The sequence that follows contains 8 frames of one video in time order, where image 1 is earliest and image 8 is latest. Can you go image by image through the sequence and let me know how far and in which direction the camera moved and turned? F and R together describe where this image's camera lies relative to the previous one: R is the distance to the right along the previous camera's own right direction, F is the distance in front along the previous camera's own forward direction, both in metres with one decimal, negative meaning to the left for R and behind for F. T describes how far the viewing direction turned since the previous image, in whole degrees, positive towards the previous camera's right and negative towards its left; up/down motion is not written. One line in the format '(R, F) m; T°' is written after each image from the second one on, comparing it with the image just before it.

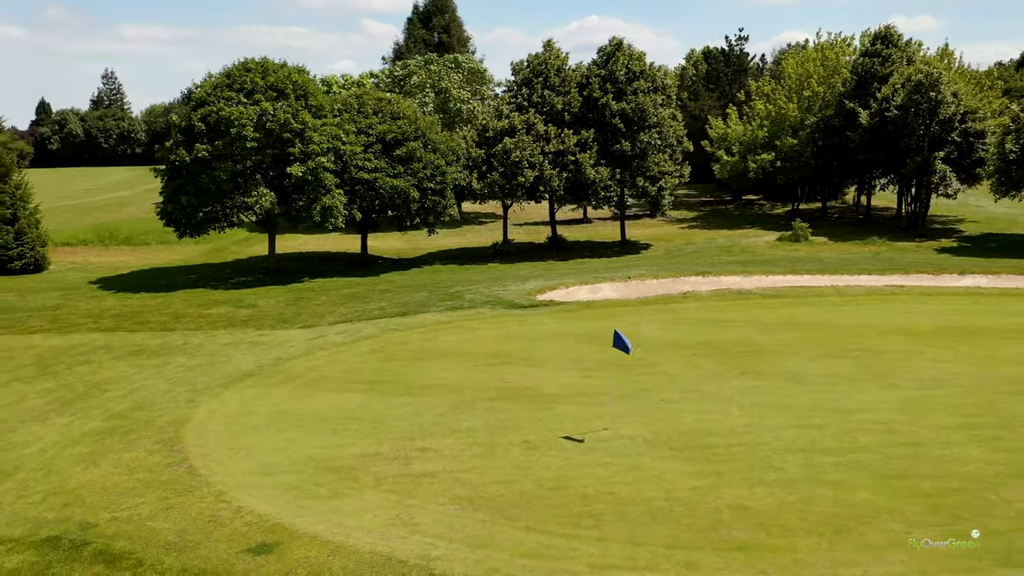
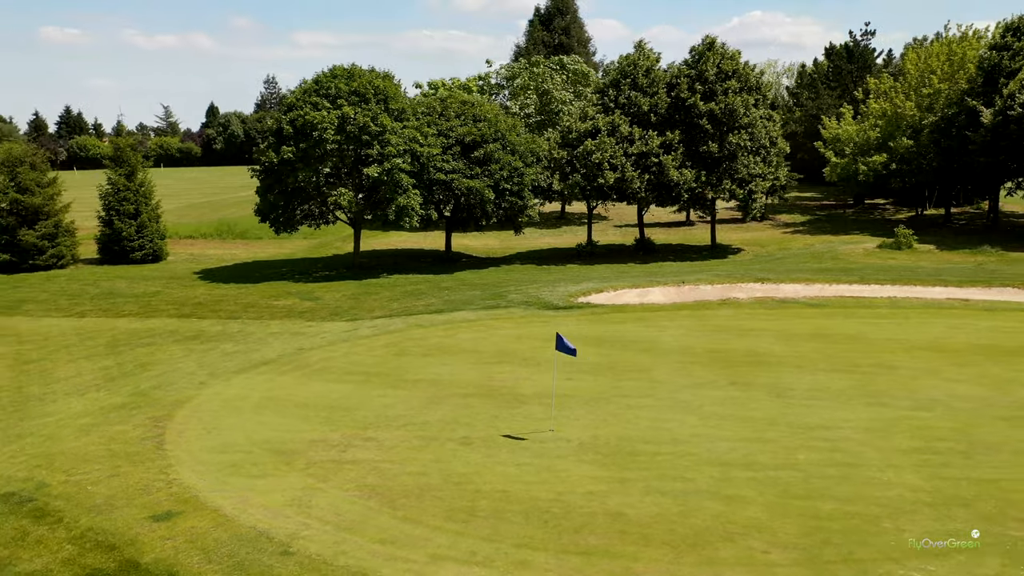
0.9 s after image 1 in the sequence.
(+3.4, -0.1) m; -10°
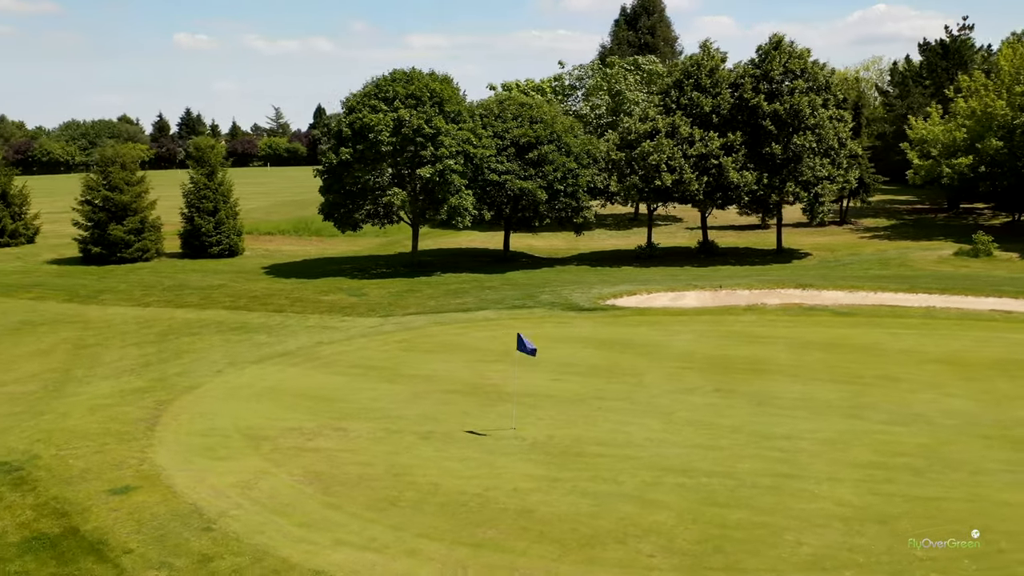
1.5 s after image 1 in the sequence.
(+2.4, -0.2) m; -7°
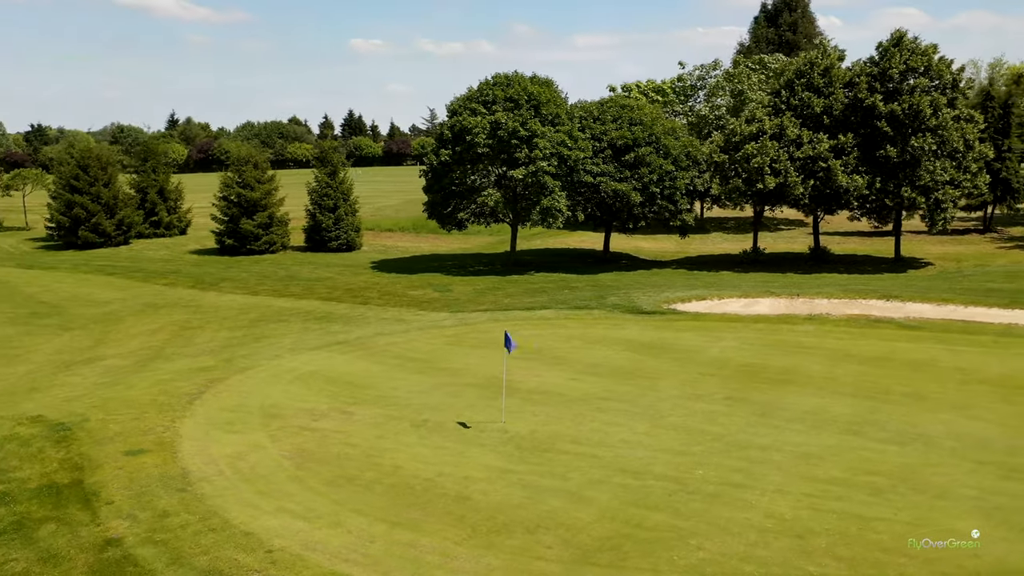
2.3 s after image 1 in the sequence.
(+2.9, -0.4) m; -11°
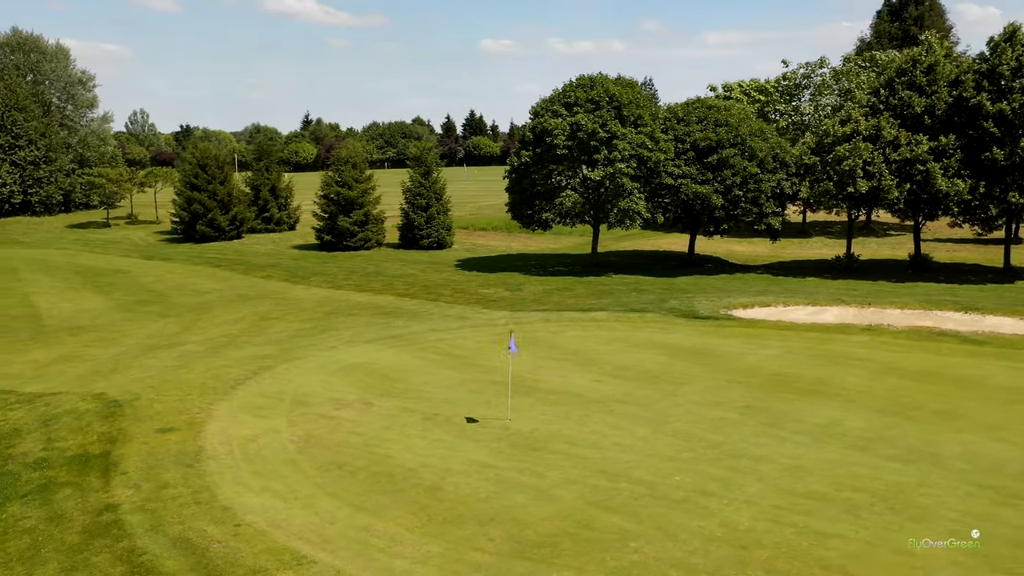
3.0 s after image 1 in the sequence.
(+2.1, -0.2) m; -8°
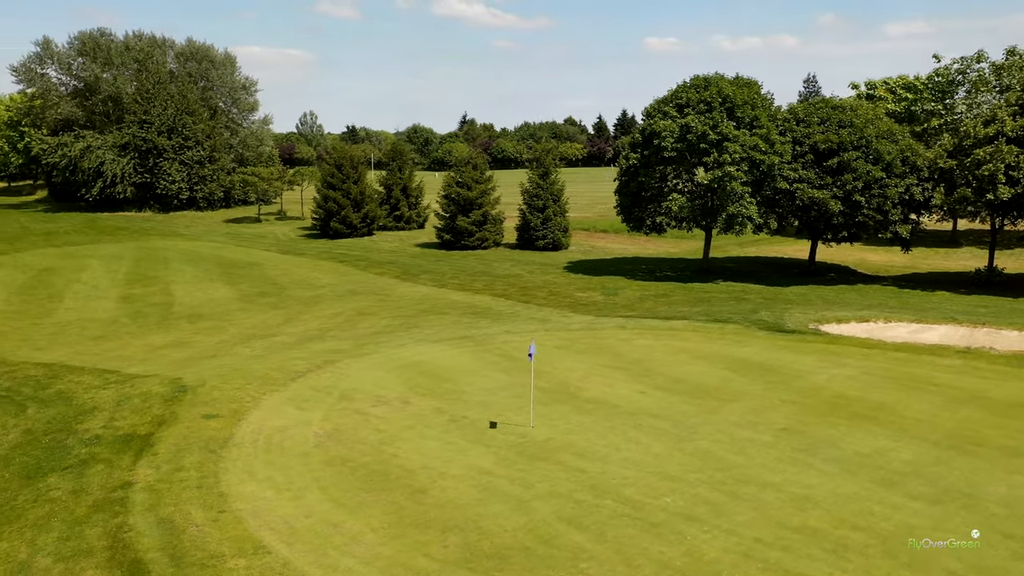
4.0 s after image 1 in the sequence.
(+2.4, +0.3) m; -11°
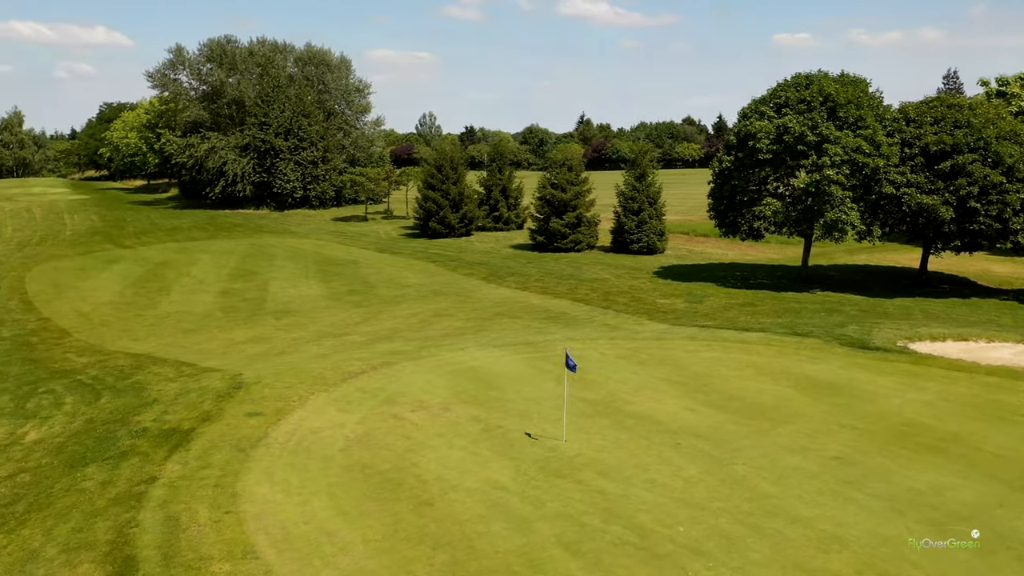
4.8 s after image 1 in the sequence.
(+1.5, +0.5) m; -8°
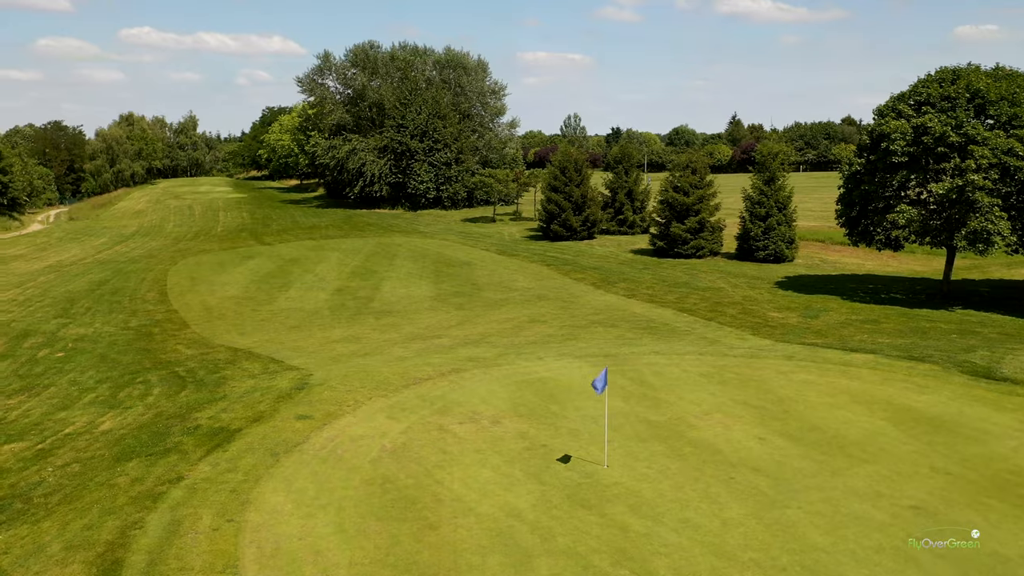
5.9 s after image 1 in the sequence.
(+1.8, +1.0) m; -10°
